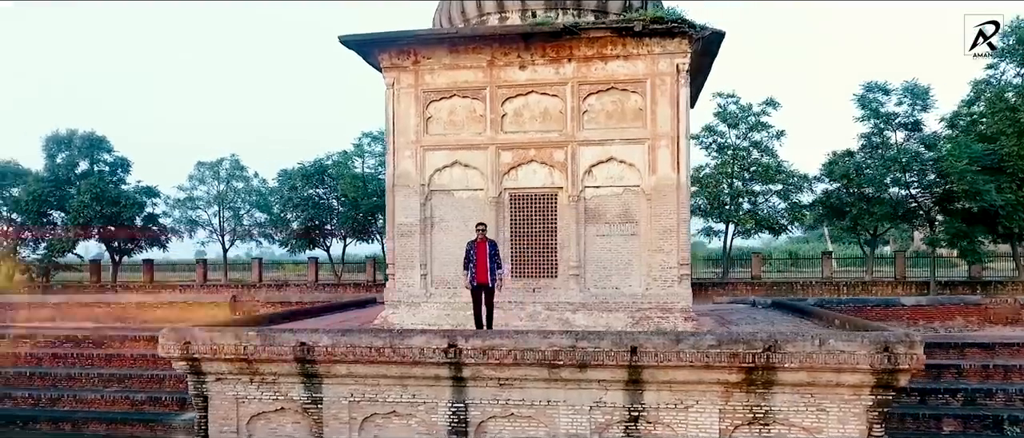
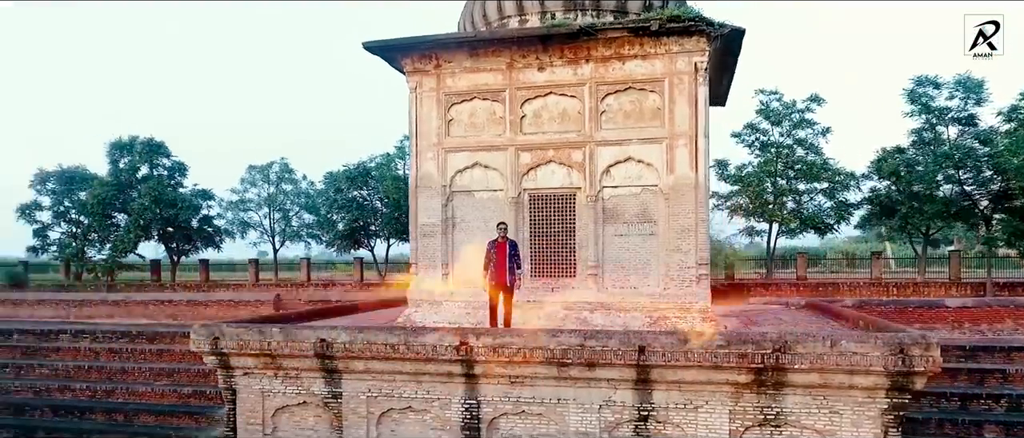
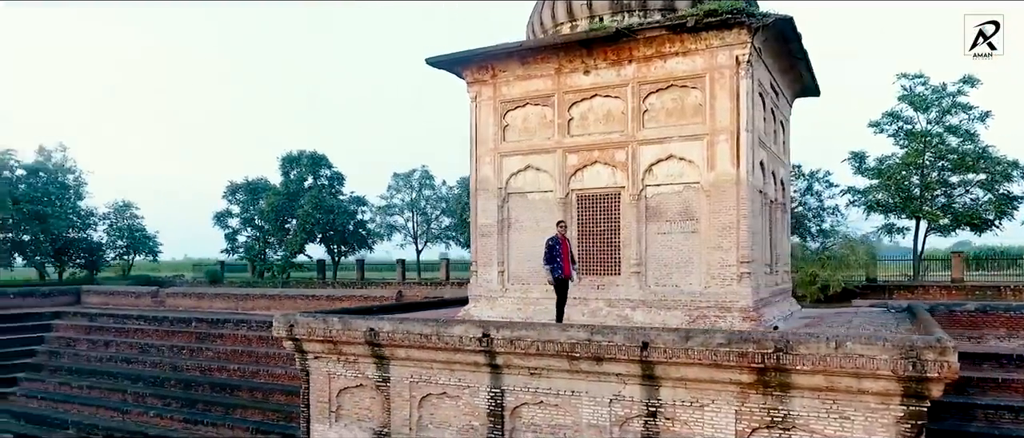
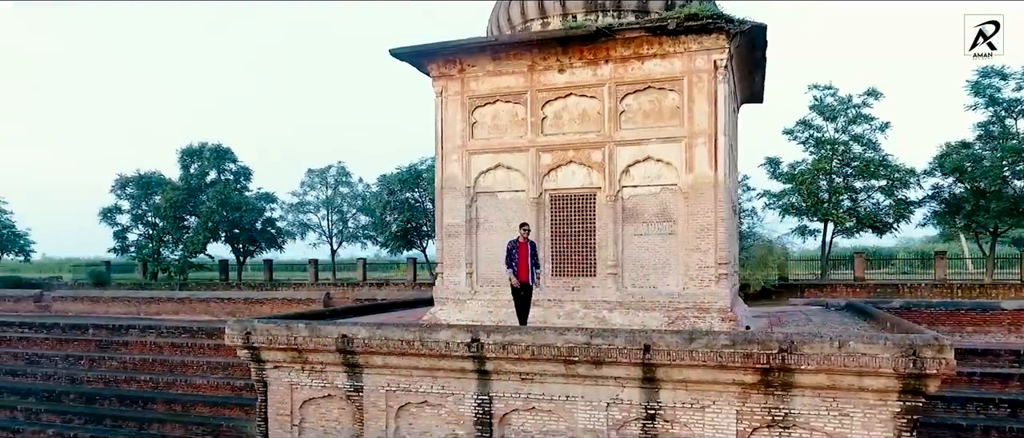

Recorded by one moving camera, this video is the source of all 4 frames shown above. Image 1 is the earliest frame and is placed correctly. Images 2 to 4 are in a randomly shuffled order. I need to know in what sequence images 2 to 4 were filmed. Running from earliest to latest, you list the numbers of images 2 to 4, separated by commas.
2, 4, 3
